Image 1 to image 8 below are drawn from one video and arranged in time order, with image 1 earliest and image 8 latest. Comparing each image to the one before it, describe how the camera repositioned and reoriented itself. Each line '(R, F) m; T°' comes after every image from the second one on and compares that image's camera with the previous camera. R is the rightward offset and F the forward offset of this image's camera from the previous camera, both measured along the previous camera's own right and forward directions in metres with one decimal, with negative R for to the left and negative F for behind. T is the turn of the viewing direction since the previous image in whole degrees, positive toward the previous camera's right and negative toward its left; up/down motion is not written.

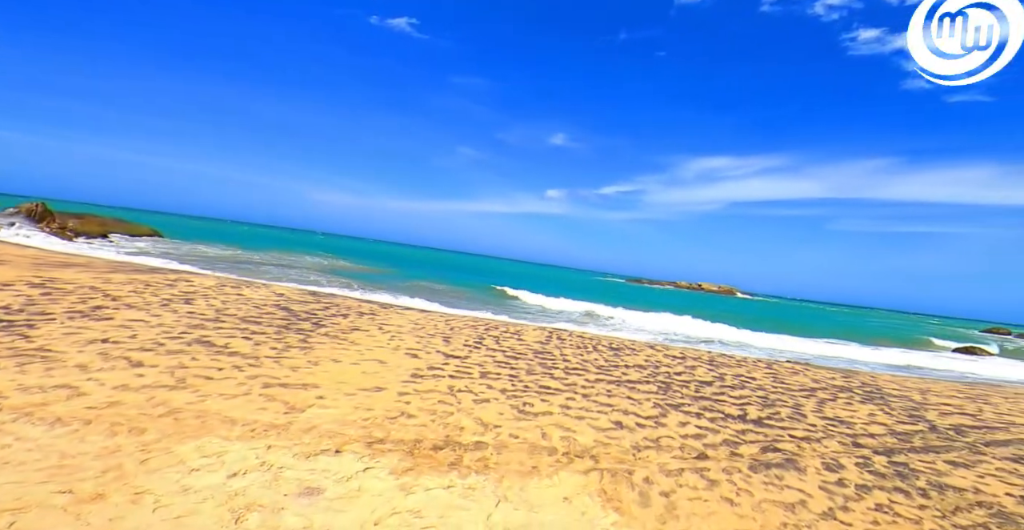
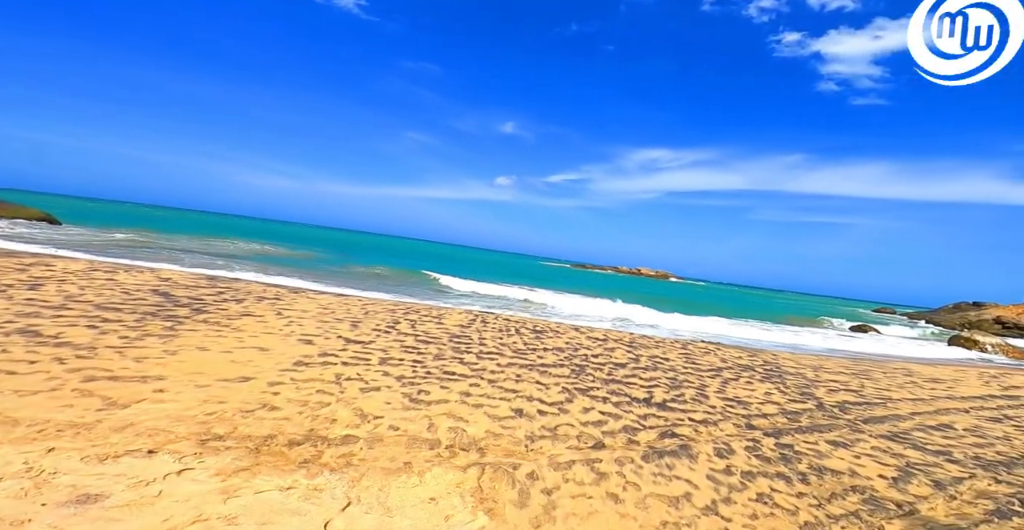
(+0.5, +0.4) m; +7°
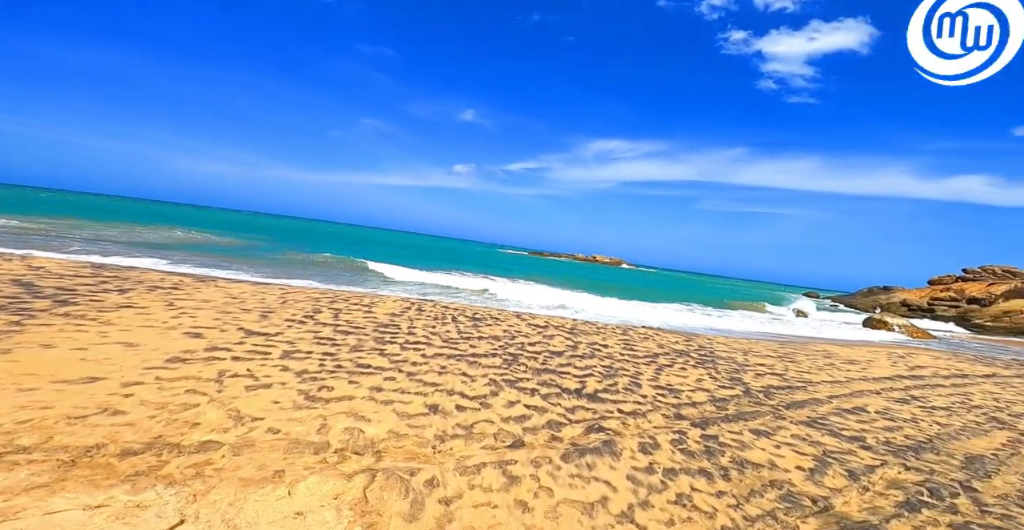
(+0.4, +0.4) m; +6°
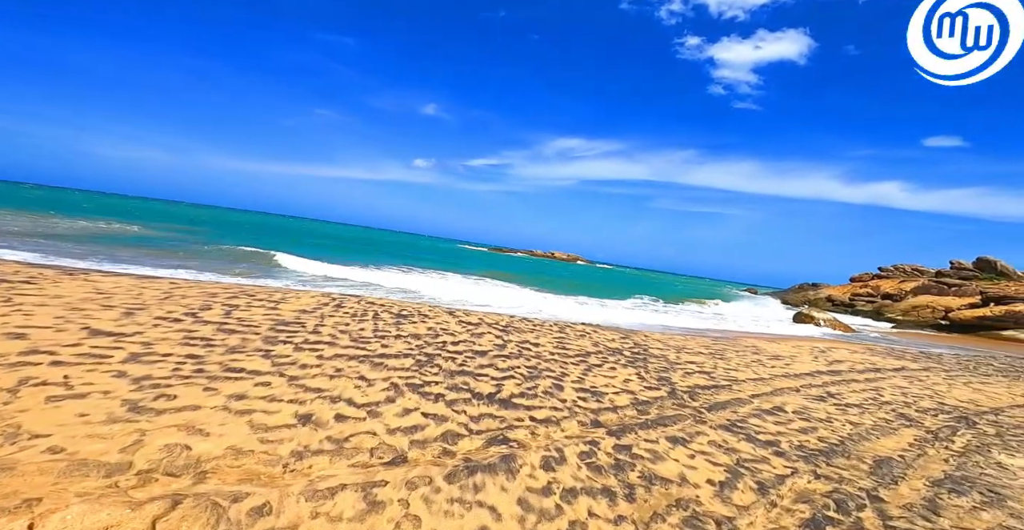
(+0.5, +0.5) m; +6°
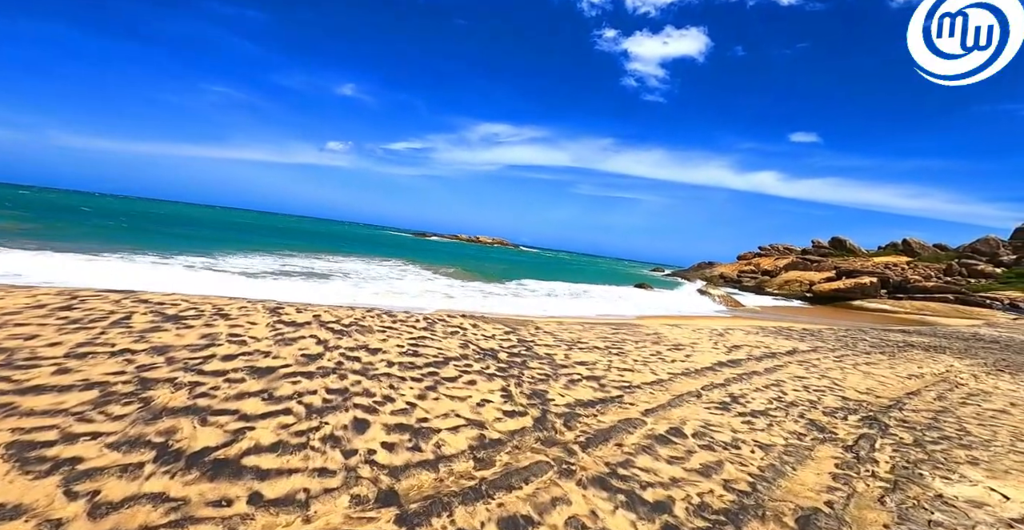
(+1.2, +2.0) m; +10°
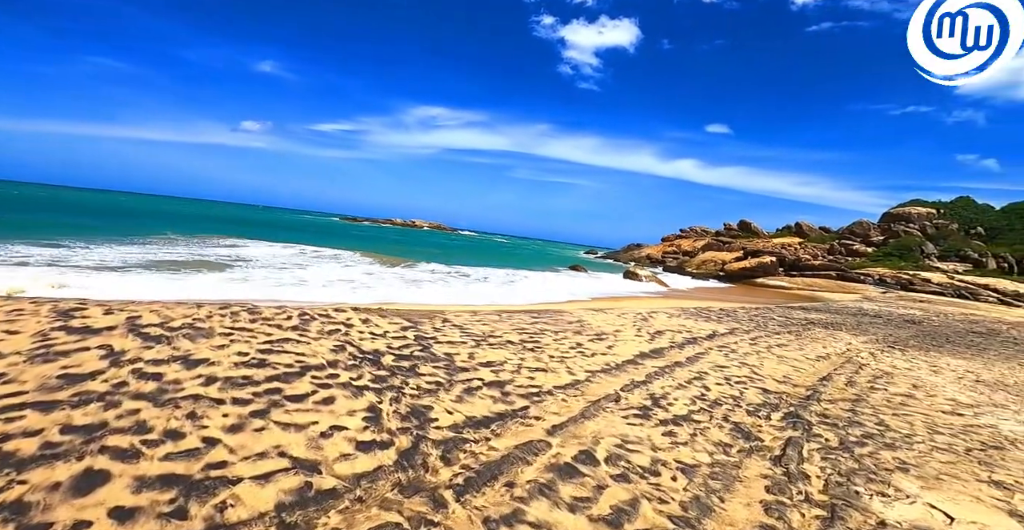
(+0.6, +1.1) m; +8°
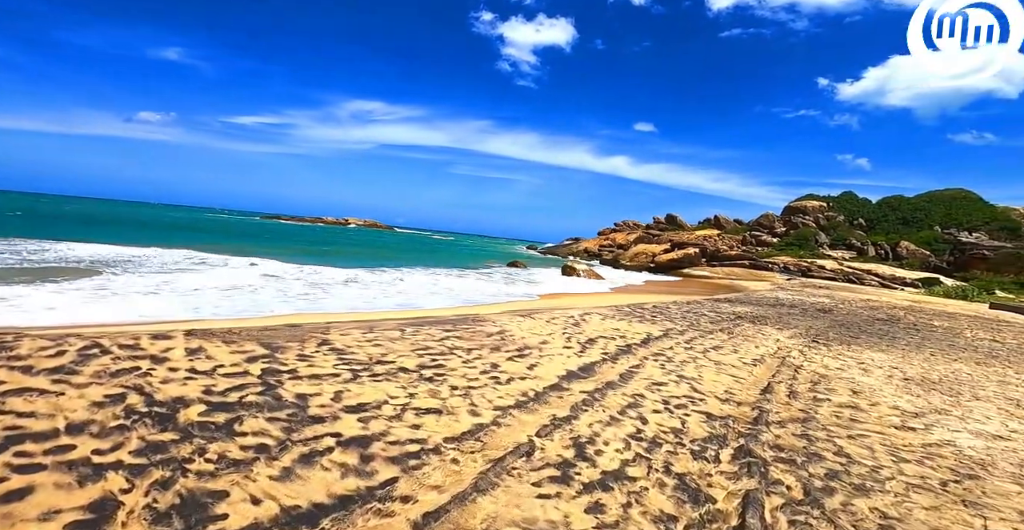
(+0.6, +1.4) m; +8°
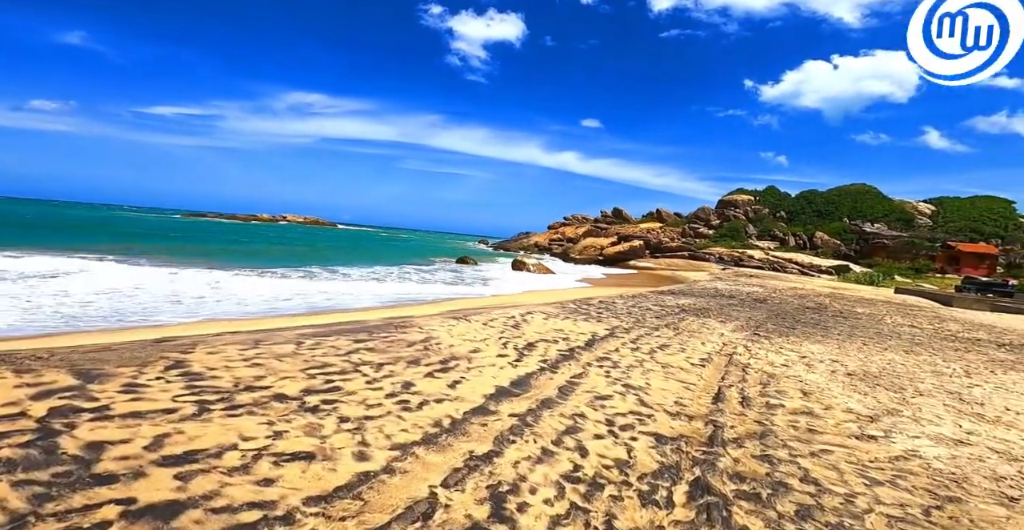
(+0.4, +1.0) m; +6°
